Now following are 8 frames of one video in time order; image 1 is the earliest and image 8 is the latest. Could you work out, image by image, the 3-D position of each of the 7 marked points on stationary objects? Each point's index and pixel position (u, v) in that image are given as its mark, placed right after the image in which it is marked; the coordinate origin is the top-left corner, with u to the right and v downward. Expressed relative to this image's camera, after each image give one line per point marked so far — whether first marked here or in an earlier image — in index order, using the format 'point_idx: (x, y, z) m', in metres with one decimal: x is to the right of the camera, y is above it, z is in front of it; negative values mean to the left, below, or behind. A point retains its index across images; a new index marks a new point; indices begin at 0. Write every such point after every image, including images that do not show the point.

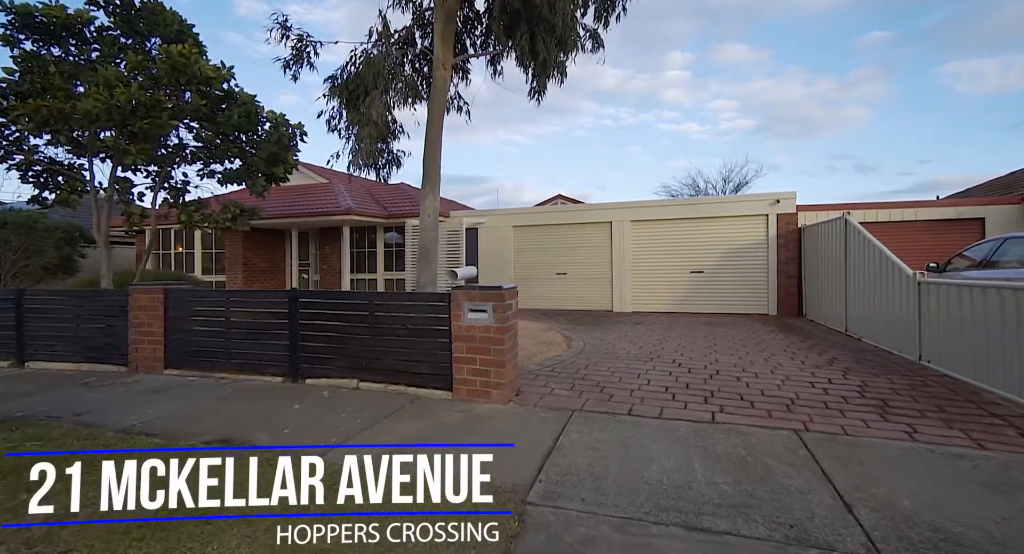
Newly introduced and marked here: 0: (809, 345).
0: (+4.1, -0.9, +7.0) m
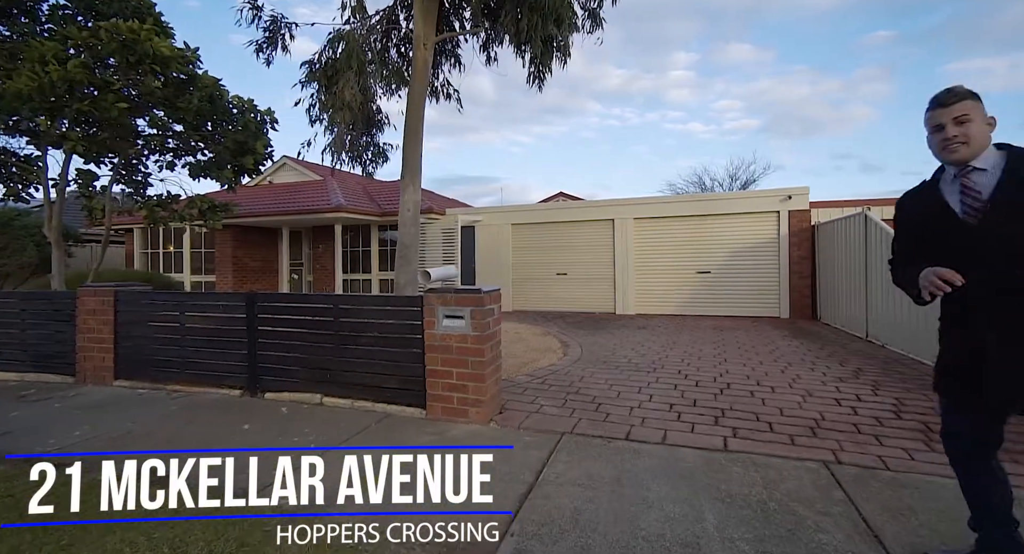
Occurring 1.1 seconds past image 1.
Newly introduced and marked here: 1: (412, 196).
0: (+4.0, -1.0, +6.4) m
1: (-1.1, +0.9, +5.8) m
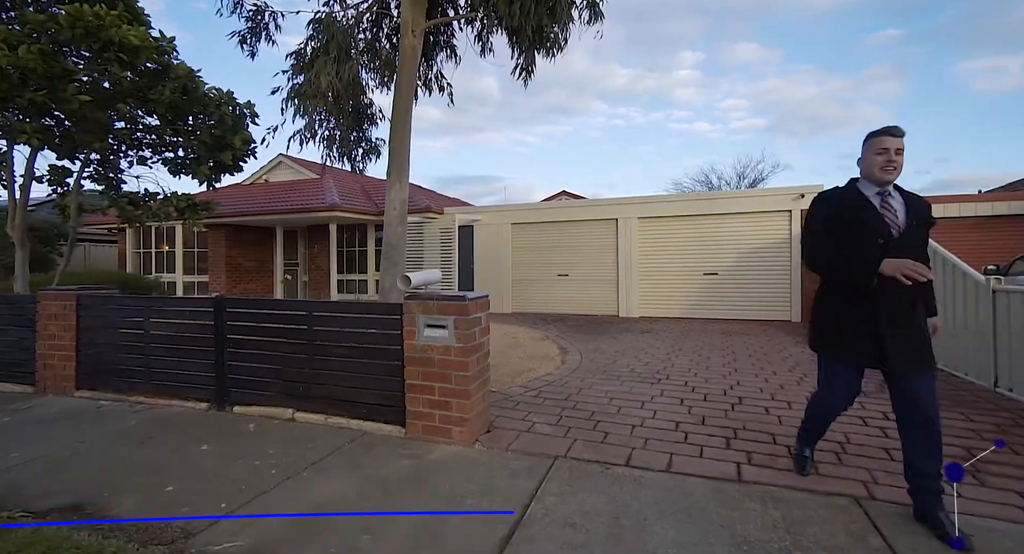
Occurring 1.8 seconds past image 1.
0: (+3.9, -1.0, +6.0) m
1: (-1.2, +0.9, +5.4) m
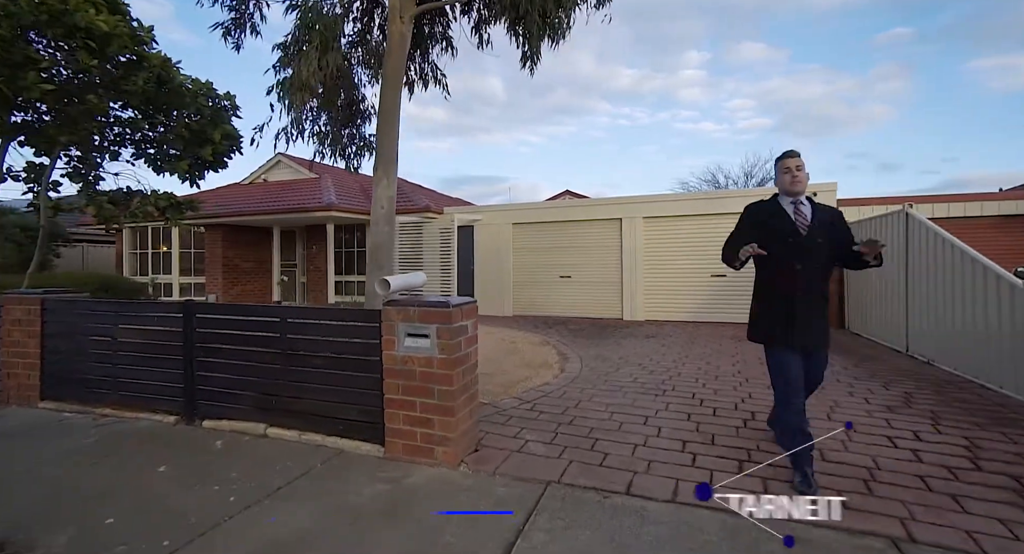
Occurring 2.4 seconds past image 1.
0: (+3.9, -1.0, +5.6) m
1: (-1.3, +0.9, +5.1) m
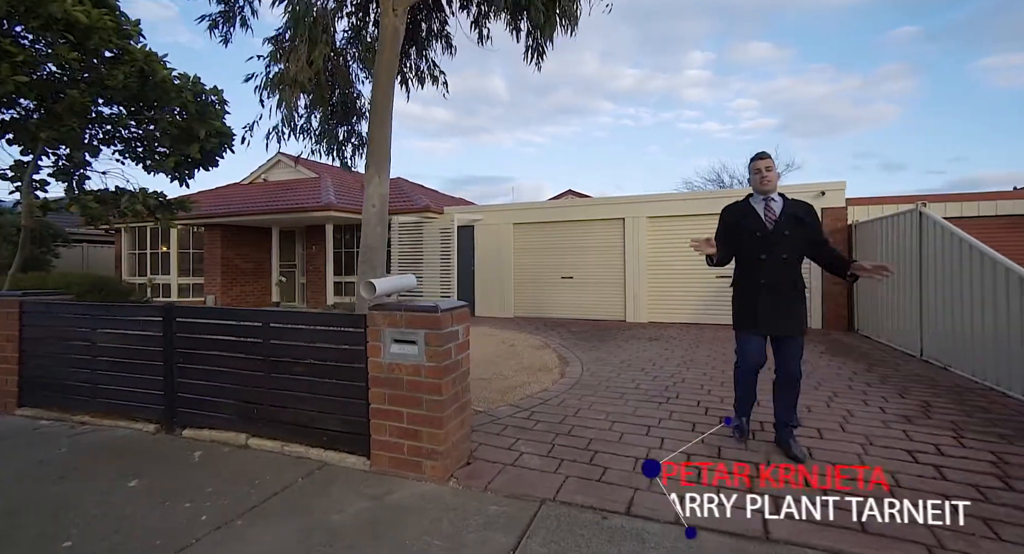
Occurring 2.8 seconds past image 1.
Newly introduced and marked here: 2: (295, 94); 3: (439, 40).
0: (+3.9, -1.1, +5.4) m
1: (-1.3, +0.8, +4.9) m
2: (-2.2, +1.9, +5.1) m
3: (-1.0, +3.3, +7.1) m
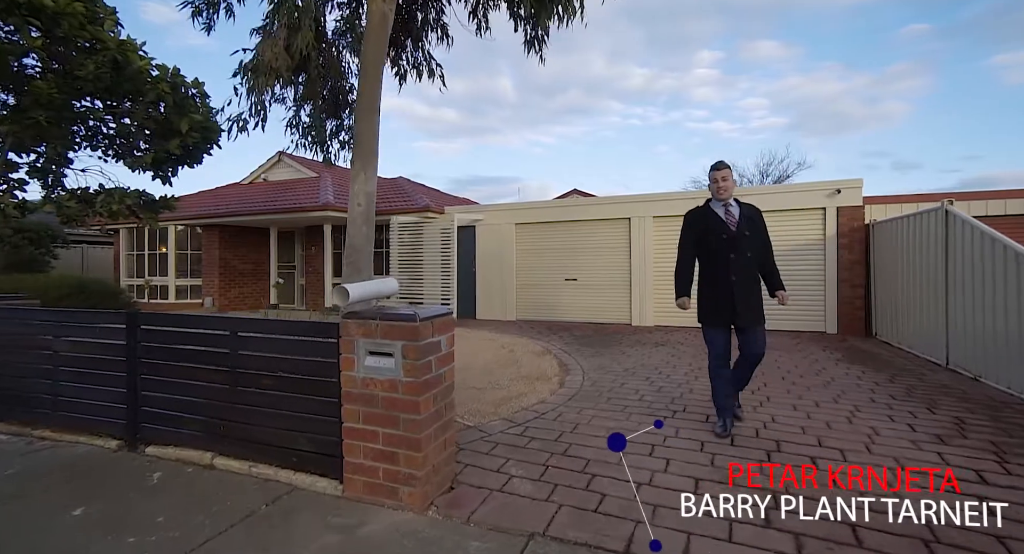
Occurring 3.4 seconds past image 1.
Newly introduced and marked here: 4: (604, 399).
0: (+3.8, -1.1, +5.0) m
1: (-1.3, +0.8, +4.6) m
2: (-2.2, +1.8, +4.8) m
3: (-1.0, +3.3, +6.8) m
4: (+0.9, -1.1, +4.7) m
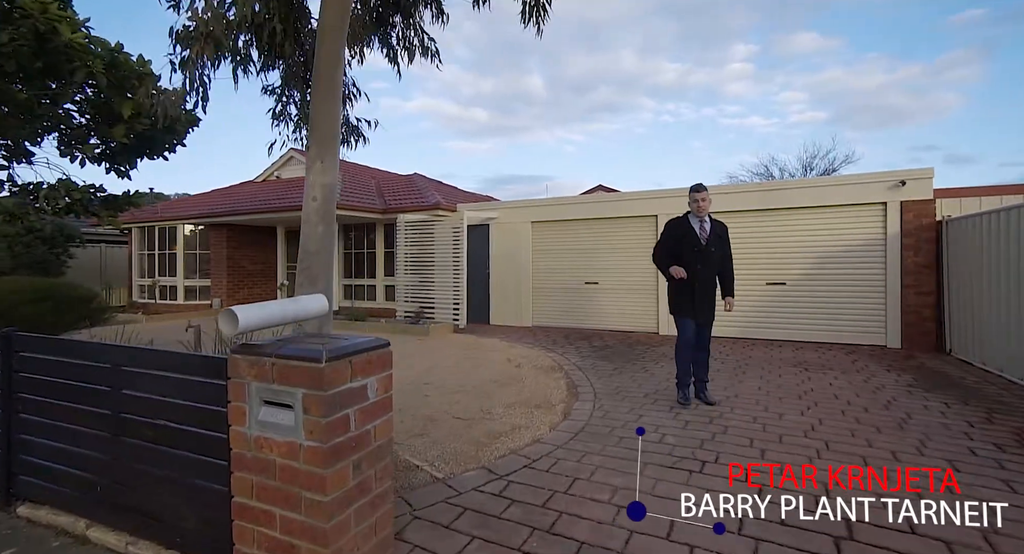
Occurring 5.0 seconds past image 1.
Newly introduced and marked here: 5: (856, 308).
0: (+3.7, -1.2, +3.9) m
1: (-1.4, +0.7, +3.8) m
2: (-2.3, +1.8, +4.1) m
3: (-1.0, +3.2, +5.9) m
4: (+0.8, -1.2, +3.8) m
5: (+5.5, -0.5, +8.2) m
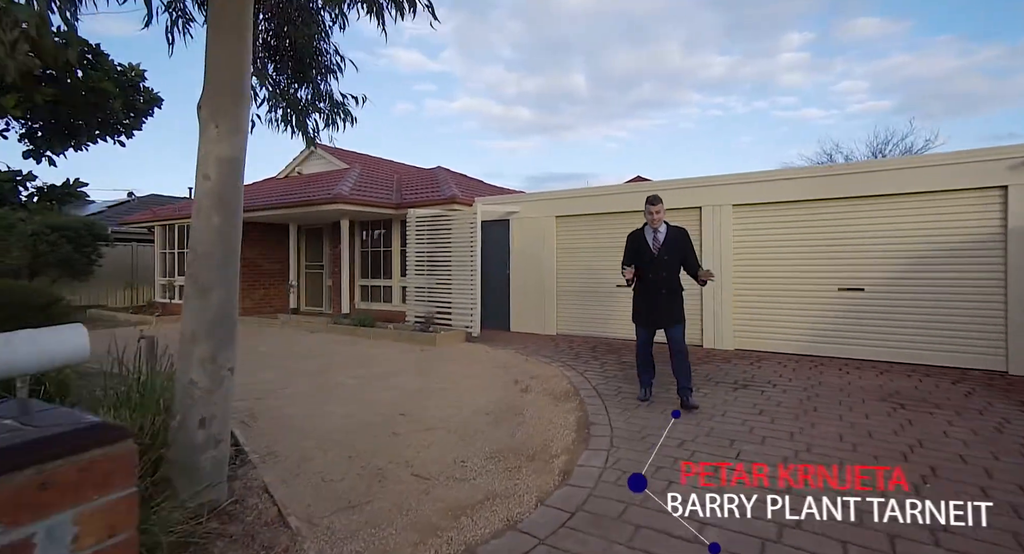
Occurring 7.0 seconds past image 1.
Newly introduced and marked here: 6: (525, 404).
0: (+3.6, -1.2, +2.4) m
1: (-1.6, +0.7, +2.7) m
2: (-2.4, +1.7, +3.1) m
3: (-1.0, +3.2, +4.8) m
4: (+0.6, -1.3, +2.6) m
5: (+5.7, -0.6, +6.5) m
6: (+0.1, -1.2, +4.8) m
